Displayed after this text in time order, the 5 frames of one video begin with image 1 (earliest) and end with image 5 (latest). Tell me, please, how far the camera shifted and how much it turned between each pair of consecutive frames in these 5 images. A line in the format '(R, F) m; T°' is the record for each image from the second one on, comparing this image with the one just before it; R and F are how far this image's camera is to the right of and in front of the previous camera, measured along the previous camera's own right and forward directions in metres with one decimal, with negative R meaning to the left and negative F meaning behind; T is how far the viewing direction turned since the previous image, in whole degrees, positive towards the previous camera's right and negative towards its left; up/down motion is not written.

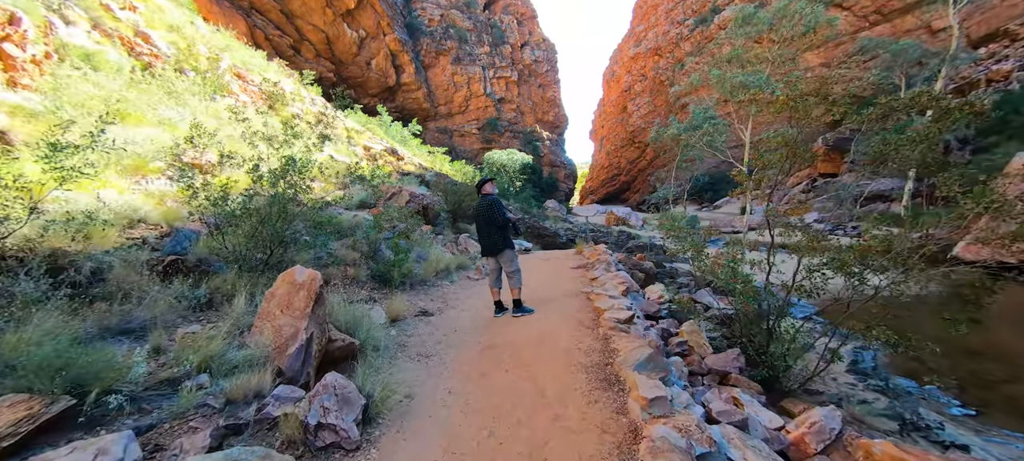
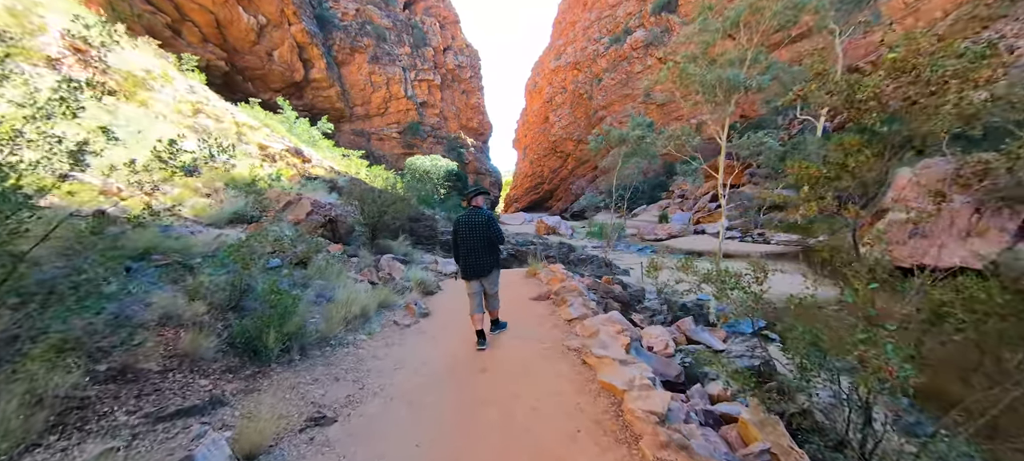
(-0.2, +1.7) m; +11°
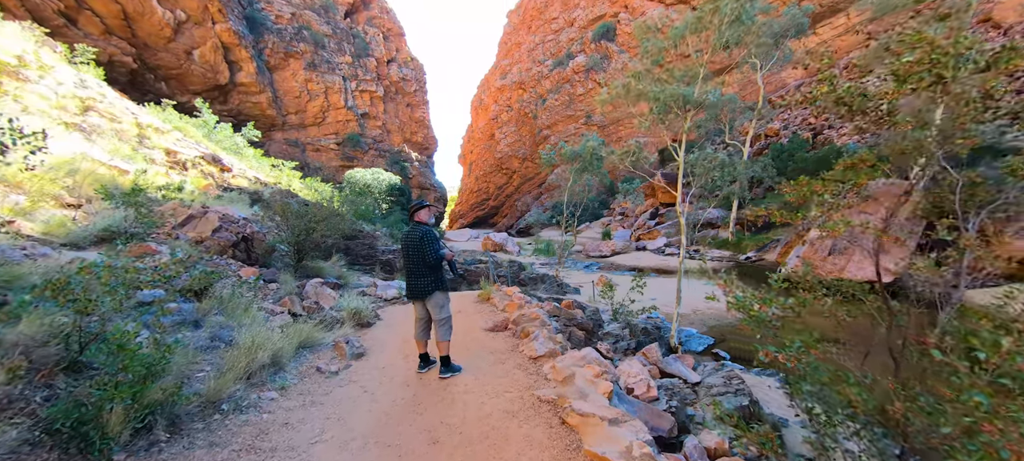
(-0.1, +0.7) m; +8°
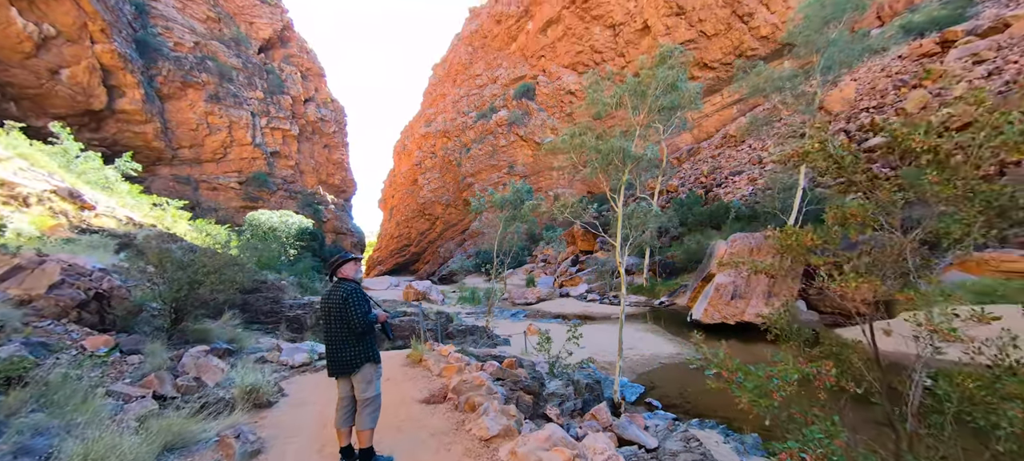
(-0.2, +0.5) m; +11°
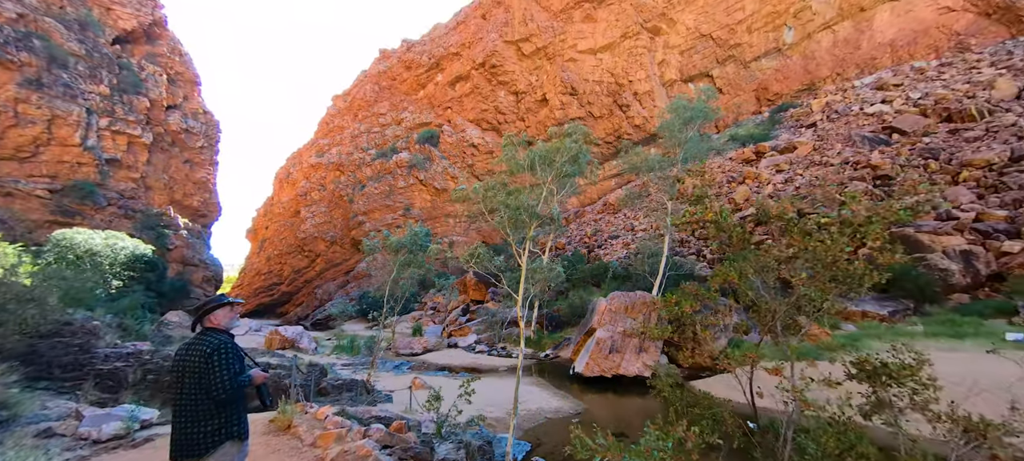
(-0.2, +0.3) m; +15°
